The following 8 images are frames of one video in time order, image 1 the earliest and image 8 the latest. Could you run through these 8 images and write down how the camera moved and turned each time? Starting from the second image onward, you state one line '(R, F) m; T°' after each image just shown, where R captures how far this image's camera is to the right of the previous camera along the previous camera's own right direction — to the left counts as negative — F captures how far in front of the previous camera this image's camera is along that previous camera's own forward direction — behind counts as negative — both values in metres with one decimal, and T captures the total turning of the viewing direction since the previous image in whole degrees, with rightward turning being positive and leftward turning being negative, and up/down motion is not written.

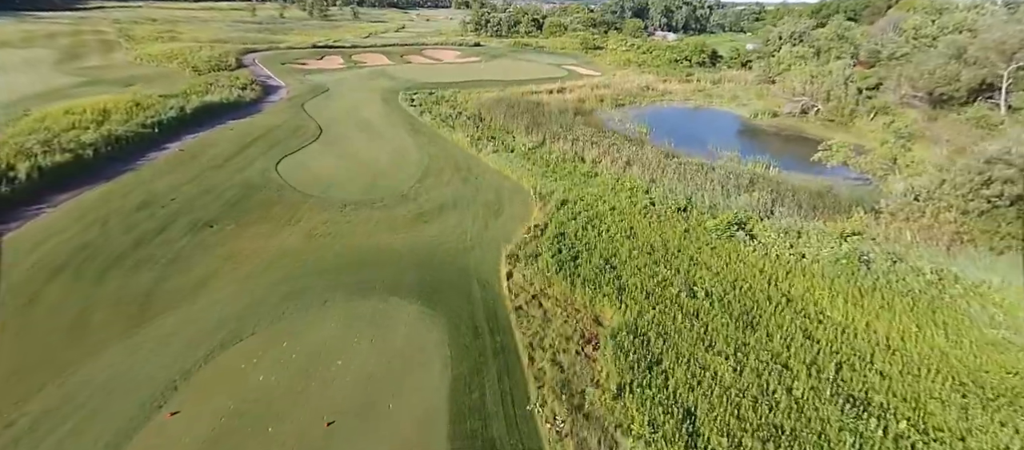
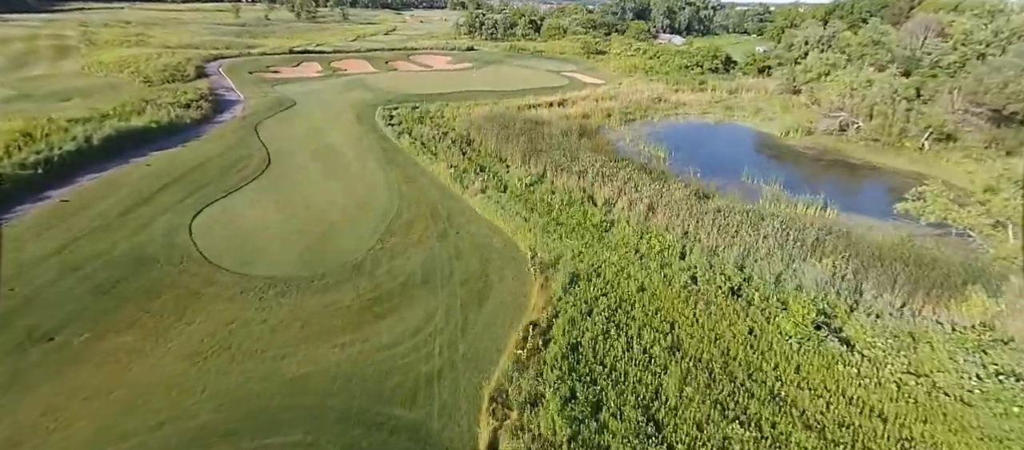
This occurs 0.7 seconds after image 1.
(+0.2, +4.4) m; 0°
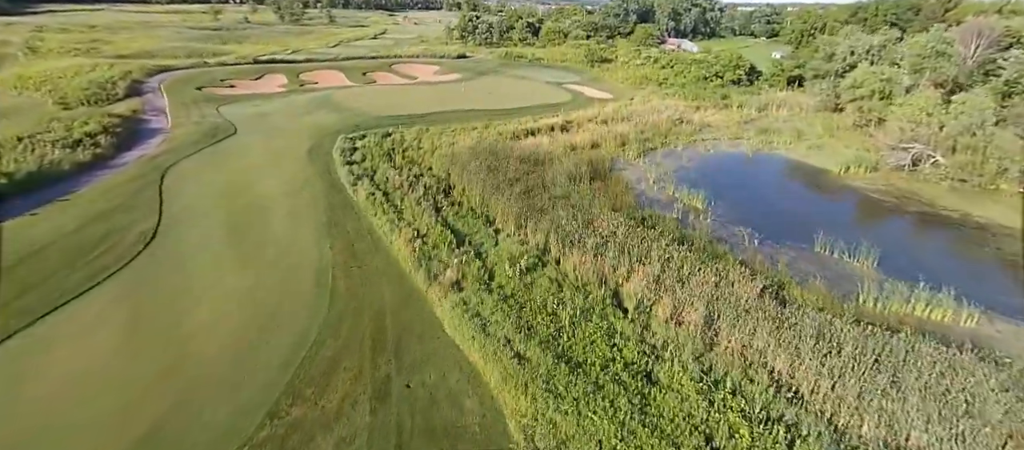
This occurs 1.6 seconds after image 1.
(+0.3, +5.7) m; 0°
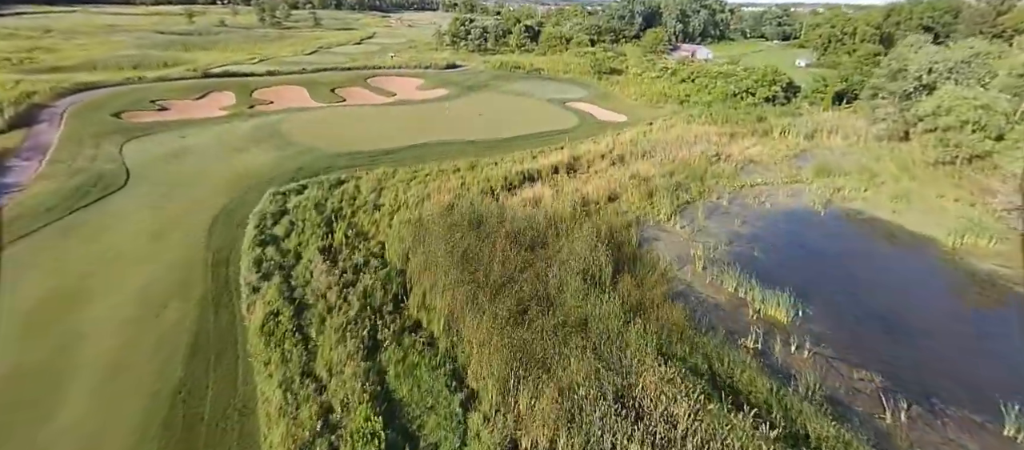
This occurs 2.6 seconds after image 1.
(+0.4, +6.4) m; 0°
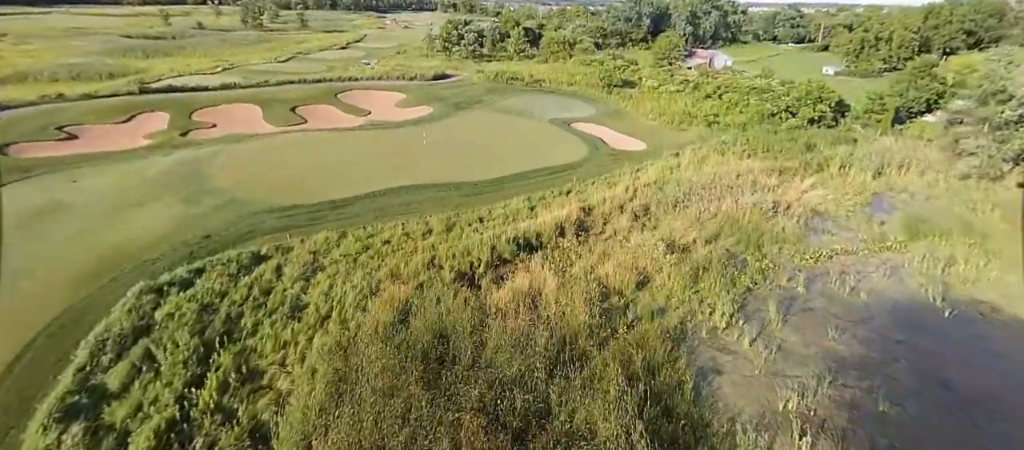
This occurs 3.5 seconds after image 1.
(+0.4, +5.9) m; 0°
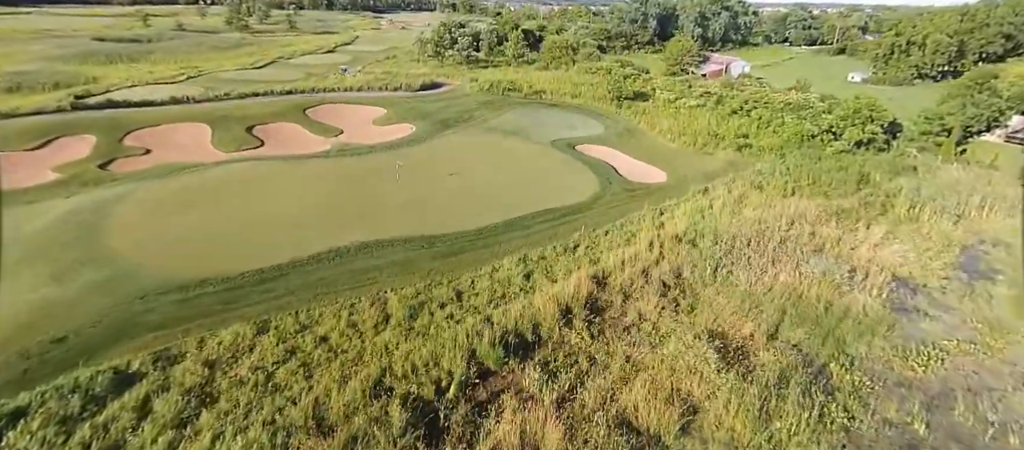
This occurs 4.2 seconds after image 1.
(+0.4, +4.6) m; 0°
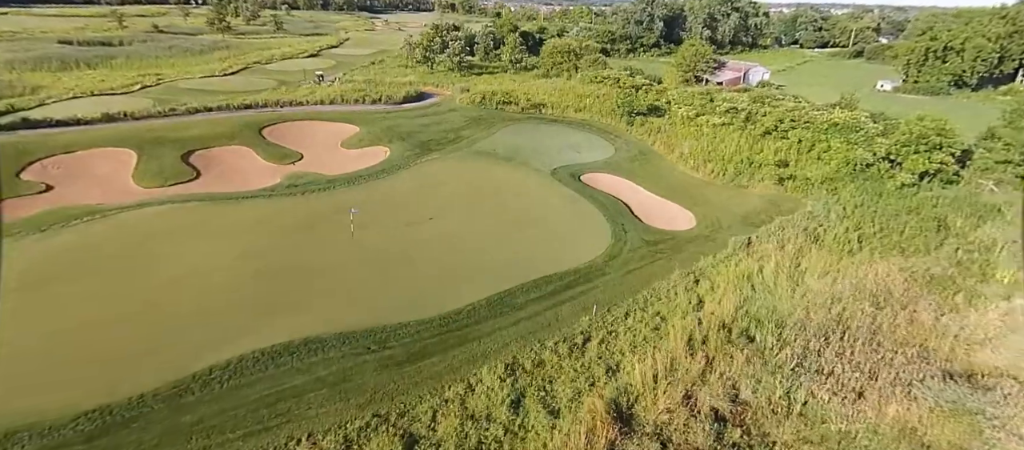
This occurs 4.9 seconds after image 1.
(+0.4, +4.6) m; 0°
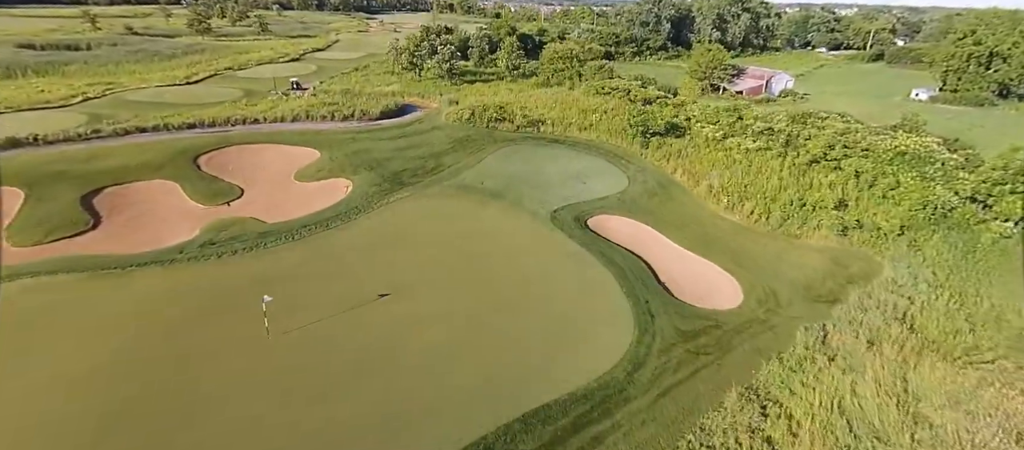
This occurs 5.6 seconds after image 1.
(+0.4, +4.6) m; 0°
